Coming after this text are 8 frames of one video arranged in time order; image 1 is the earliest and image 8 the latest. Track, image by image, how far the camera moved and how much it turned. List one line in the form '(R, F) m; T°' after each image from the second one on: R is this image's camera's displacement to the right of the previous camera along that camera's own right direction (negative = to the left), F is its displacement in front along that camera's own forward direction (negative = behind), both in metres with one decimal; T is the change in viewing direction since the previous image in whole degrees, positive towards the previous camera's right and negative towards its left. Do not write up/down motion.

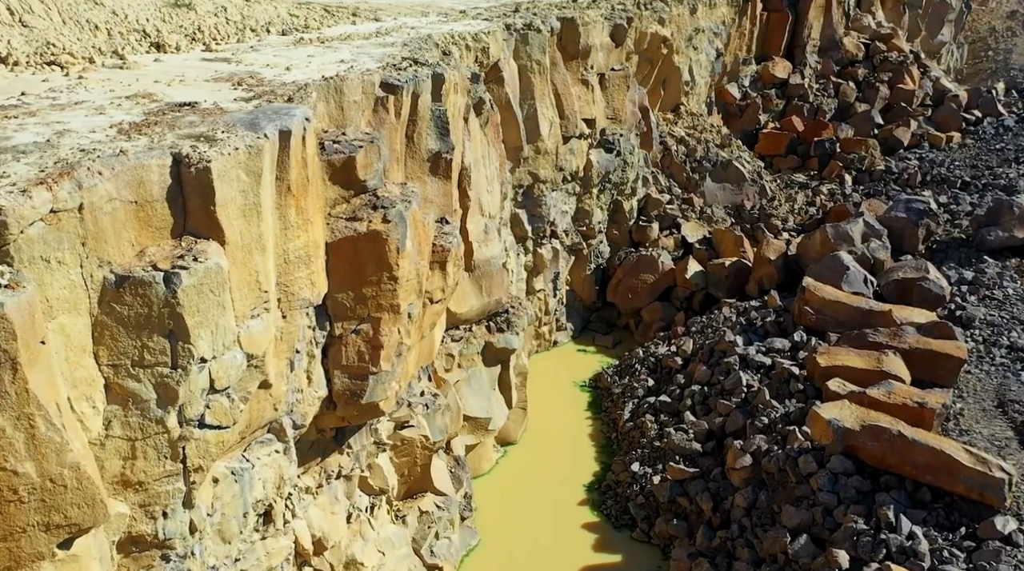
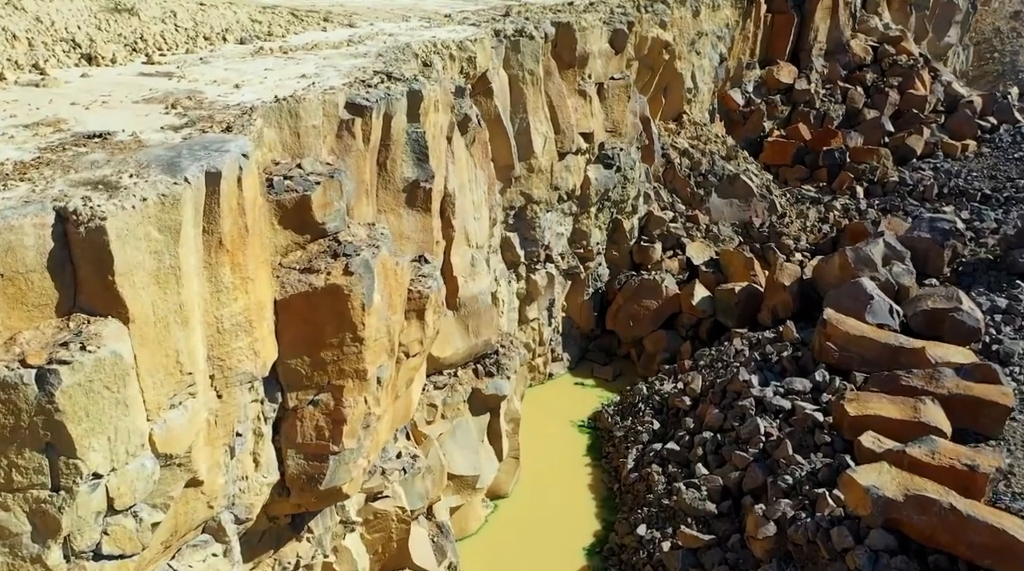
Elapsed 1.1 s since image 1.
(0.0, +0.9) m; 0°
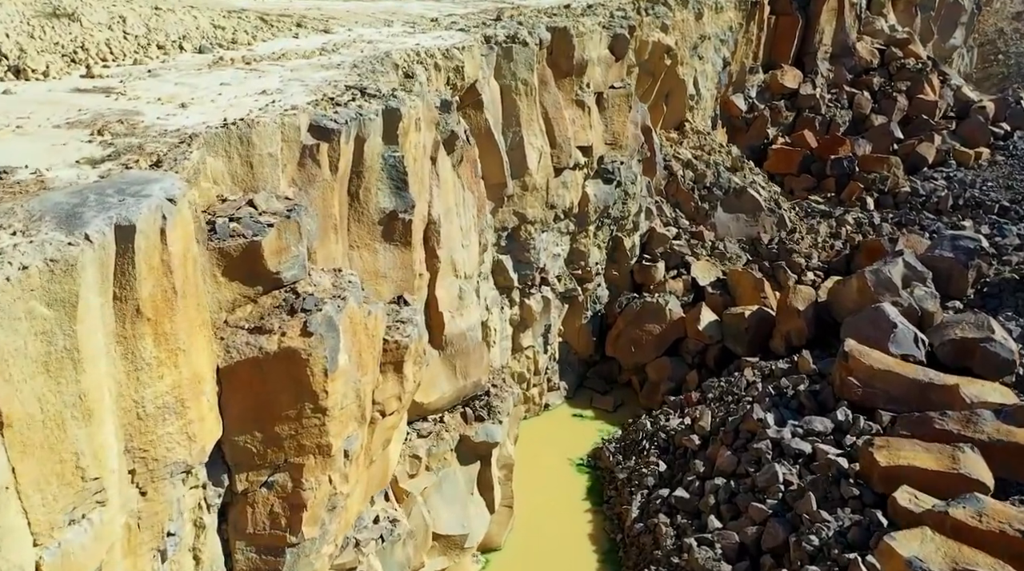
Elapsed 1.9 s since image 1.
(0.0, +0.7) m; 0°
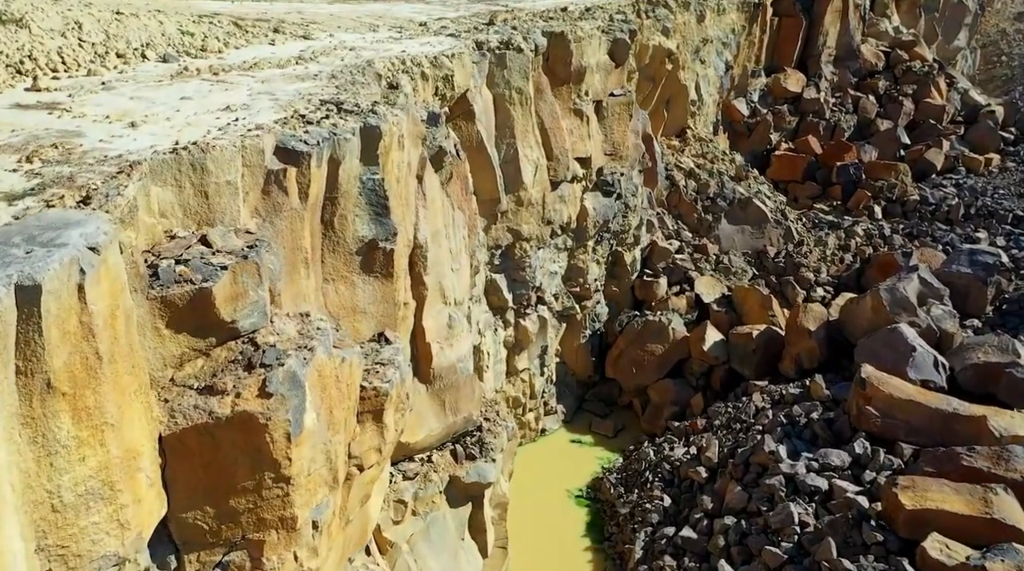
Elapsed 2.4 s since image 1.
(0.0, +0.5) m; 0°
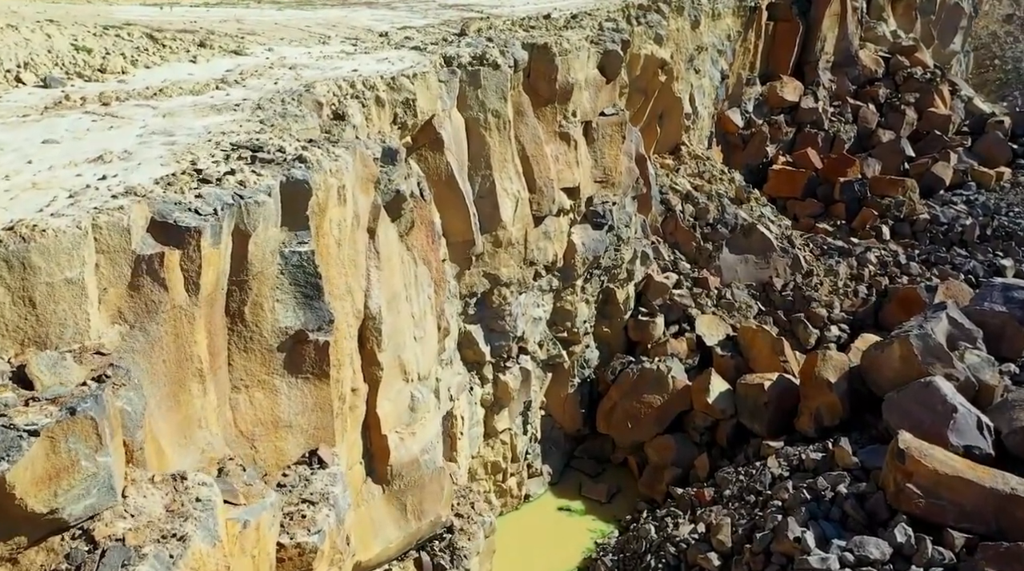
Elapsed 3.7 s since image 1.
(0.0, +1.1) m; +1°
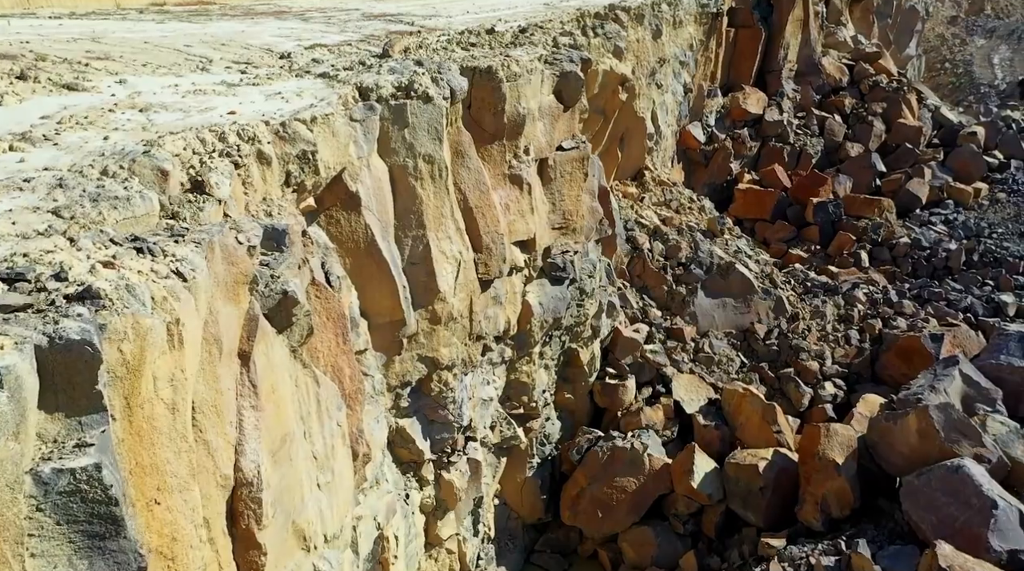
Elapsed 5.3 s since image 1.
(0.0, +1.4) m; +3°
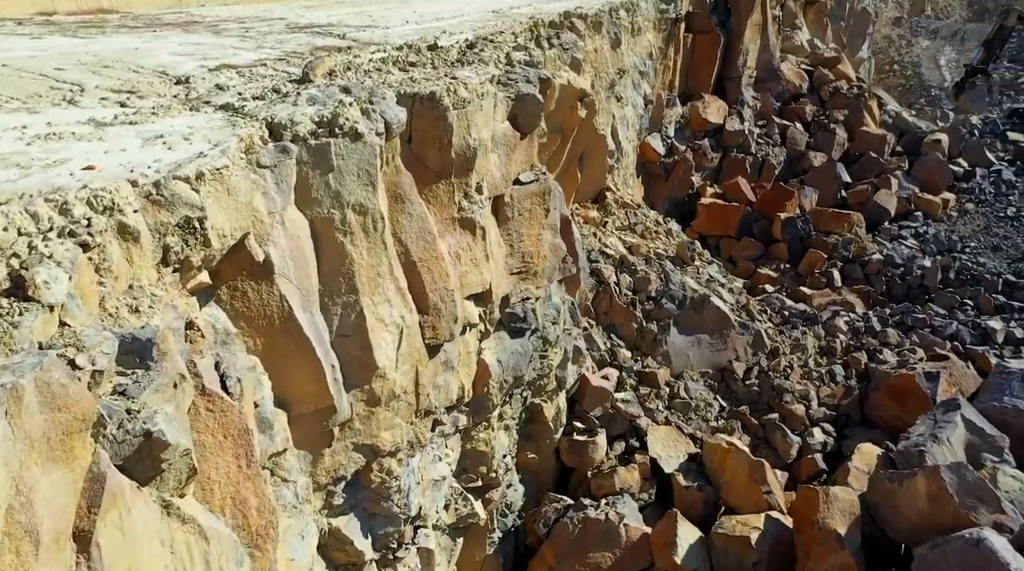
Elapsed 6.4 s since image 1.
(0.0, +0.9) m; +3°
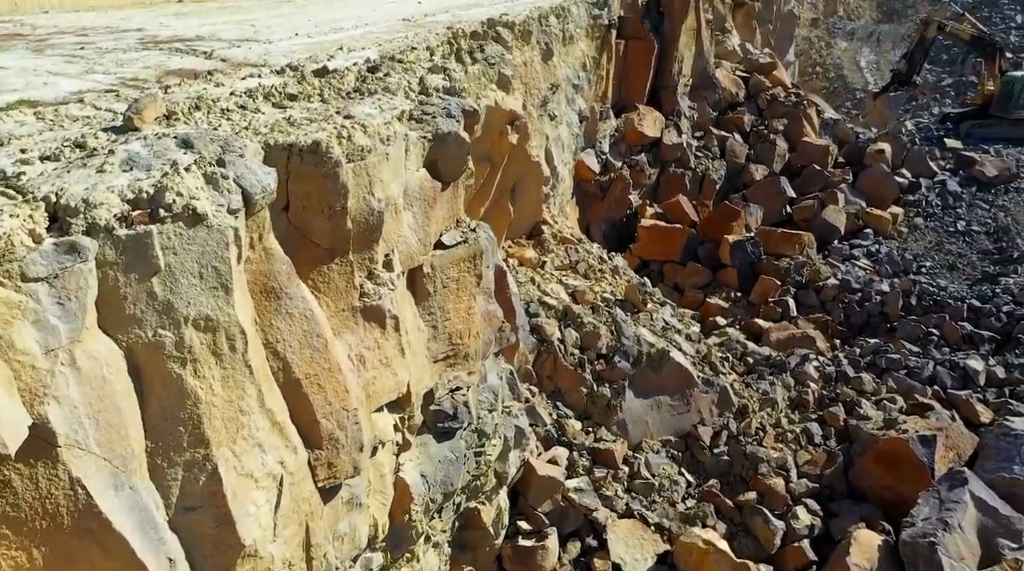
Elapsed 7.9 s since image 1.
(0.0, +1.3) m; +4°
